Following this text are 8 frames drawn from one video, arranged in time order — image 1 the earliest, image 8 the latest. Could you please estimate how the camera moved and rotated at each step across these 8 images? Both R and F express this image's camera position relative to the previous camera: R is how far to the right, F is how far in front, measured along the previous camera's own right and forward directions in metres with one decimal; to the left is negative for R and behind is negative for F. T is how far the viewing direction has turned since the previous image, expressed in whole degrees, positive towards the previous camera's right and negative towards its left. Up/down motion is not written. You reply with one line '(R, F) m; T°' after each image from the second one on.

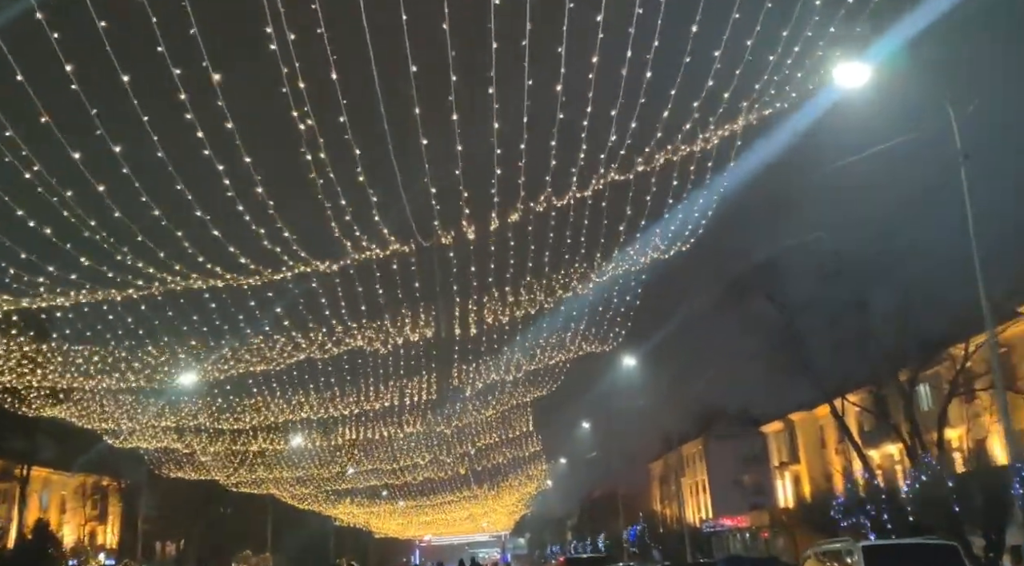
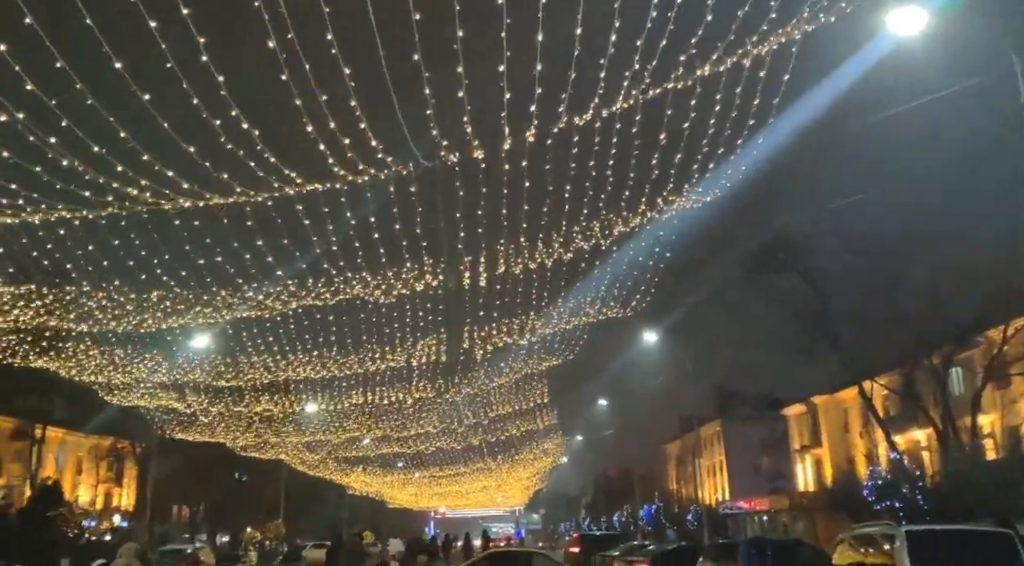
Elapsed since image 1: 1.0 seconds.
(+0.1, +1.3) m; -1°
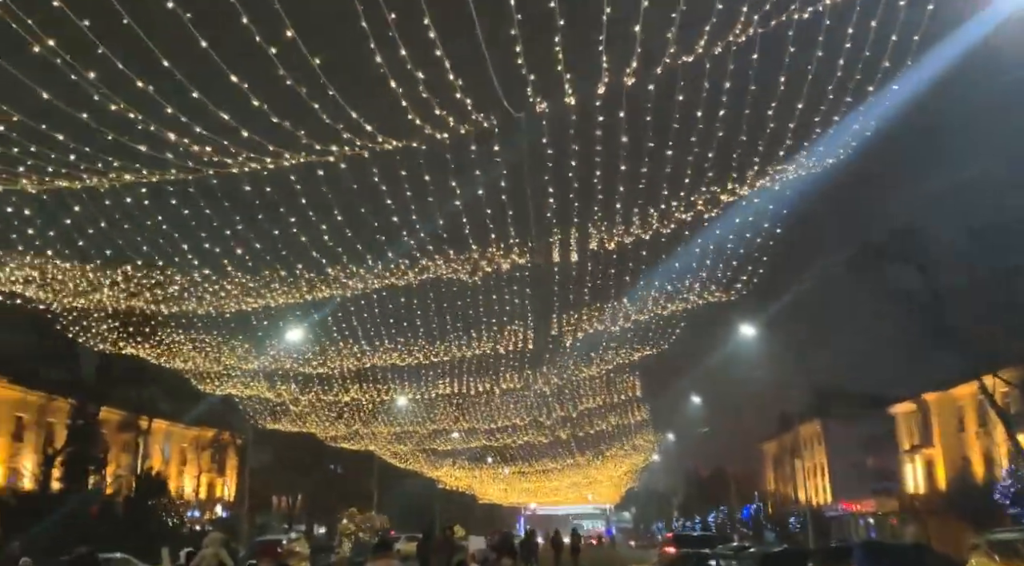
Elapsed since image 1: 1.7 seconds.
(-0.1, +0.9) m; -6°
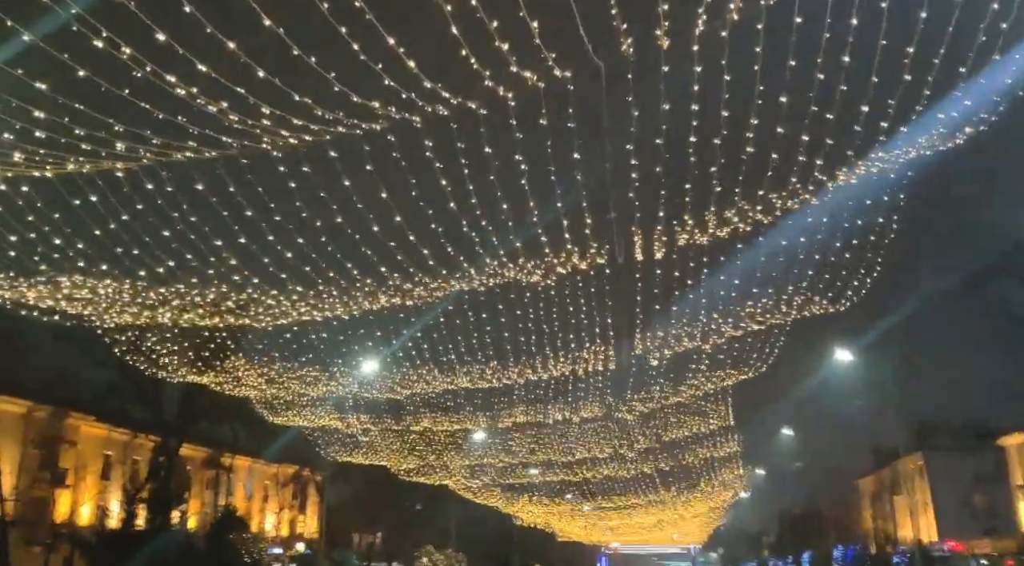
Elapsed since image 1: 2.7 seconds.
(0.0, +1.4) m; -5°
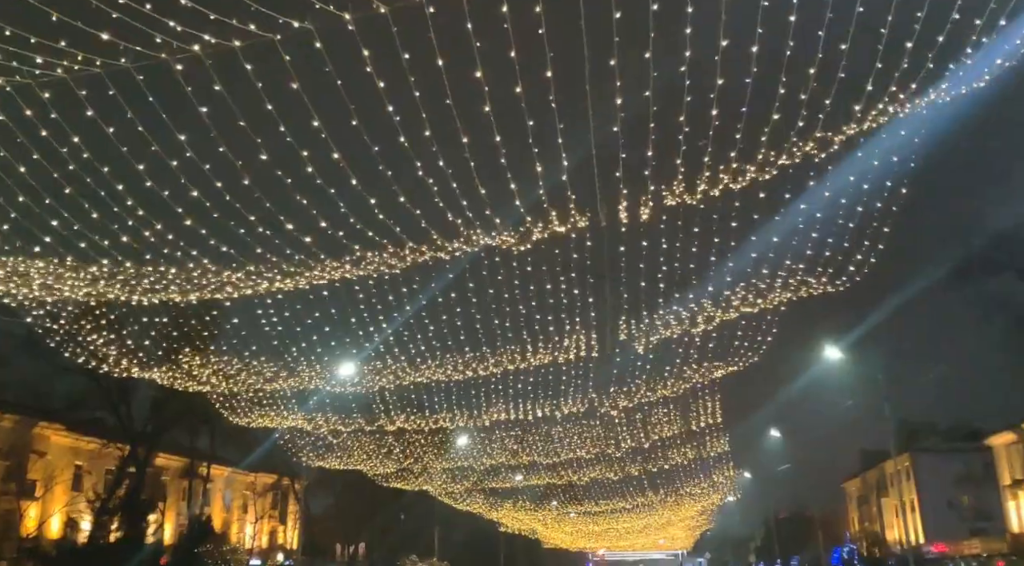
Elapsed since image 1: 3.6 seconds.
(+0.2, +1.2) m; +1°
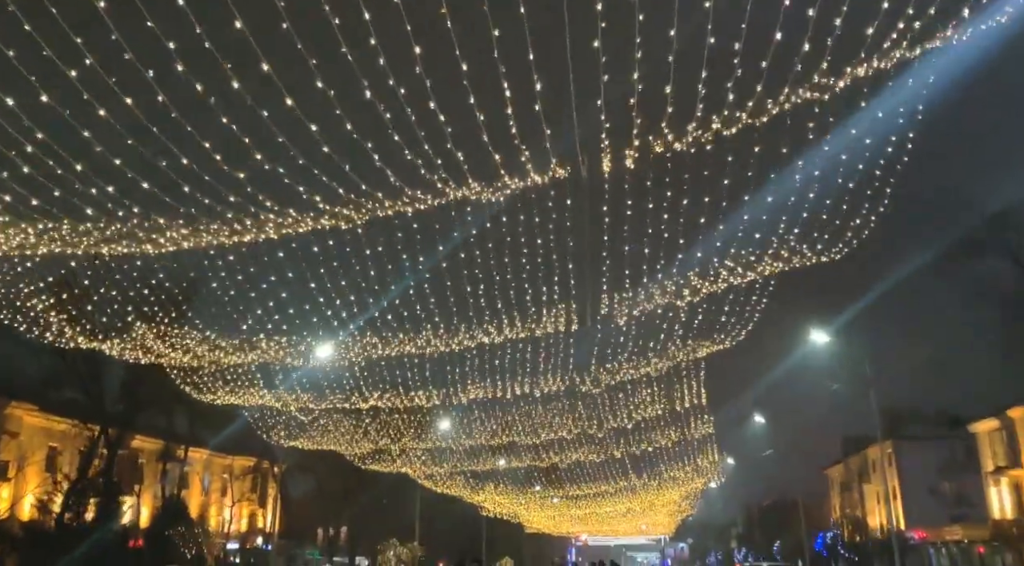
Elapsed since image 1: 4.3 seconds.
(+0.1, +0.9) m; +1°
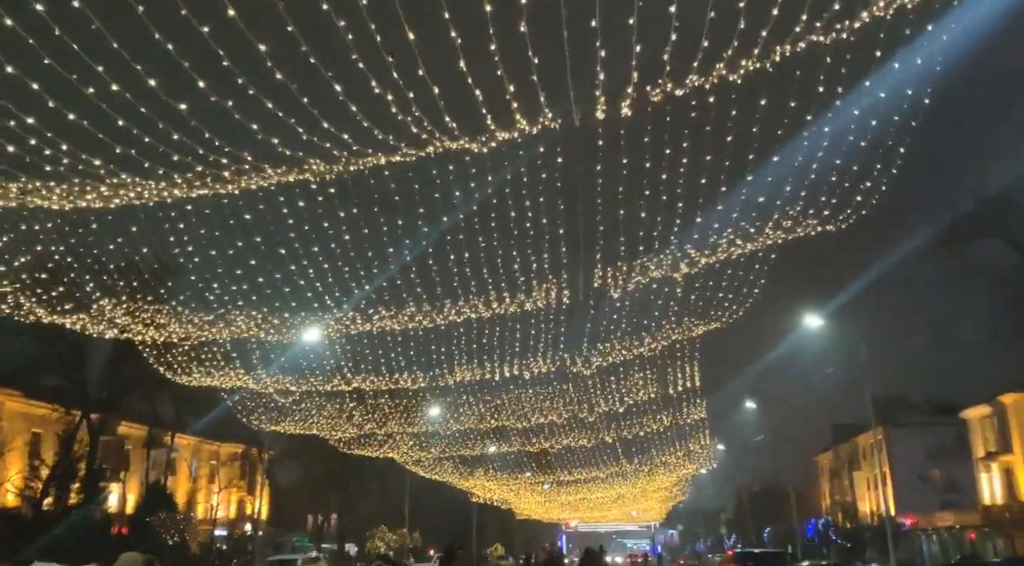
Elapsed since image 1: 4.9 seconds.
(0.0, +0.7) m; +1°
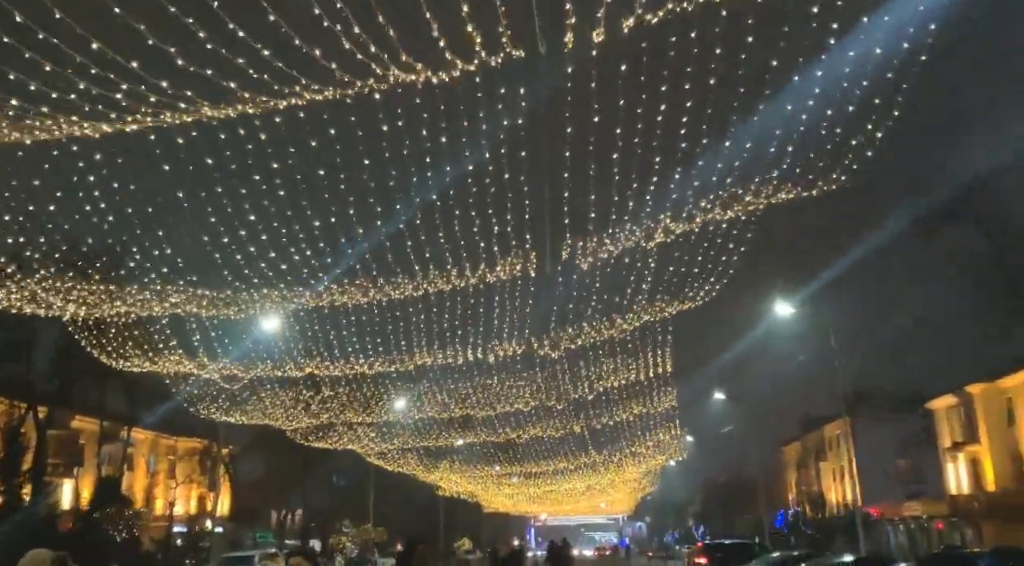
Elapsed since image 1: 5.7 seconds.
(+0.1, +1.0) m; +2°
